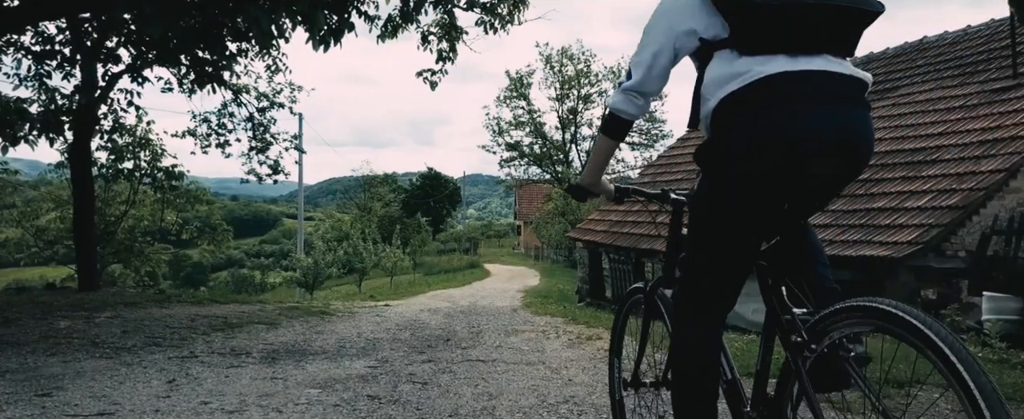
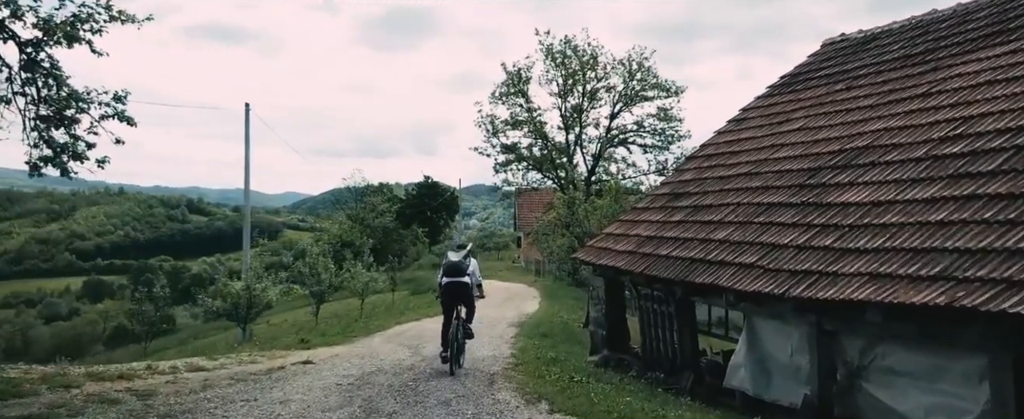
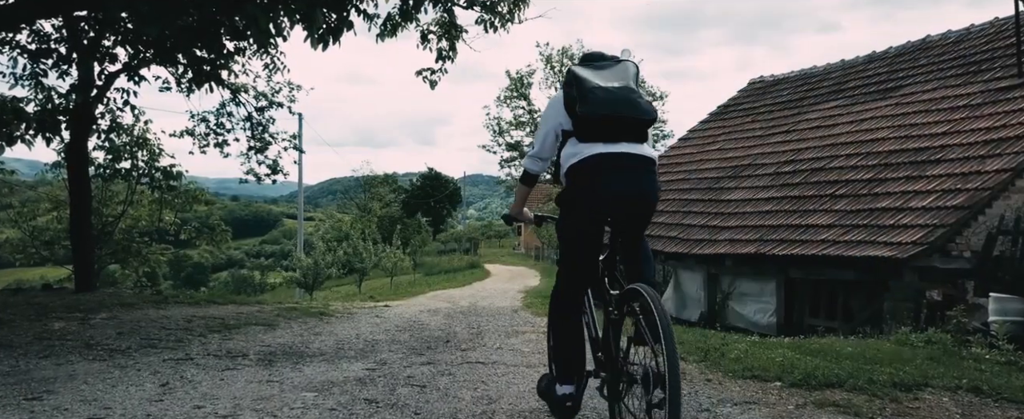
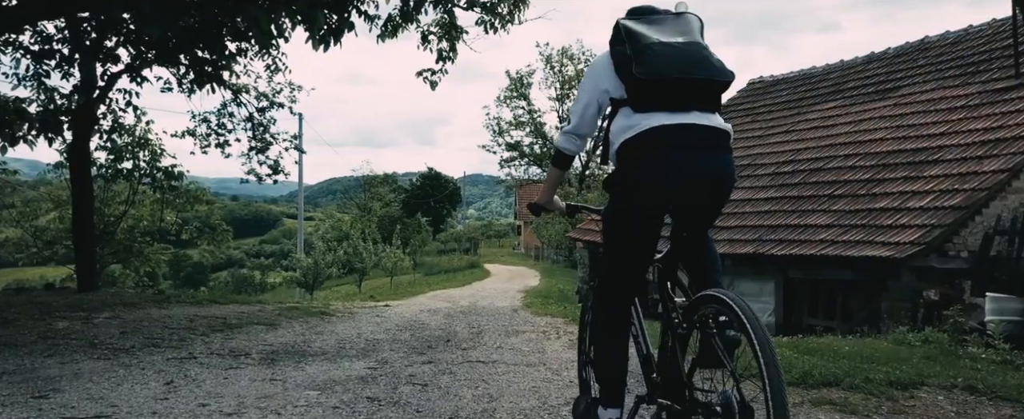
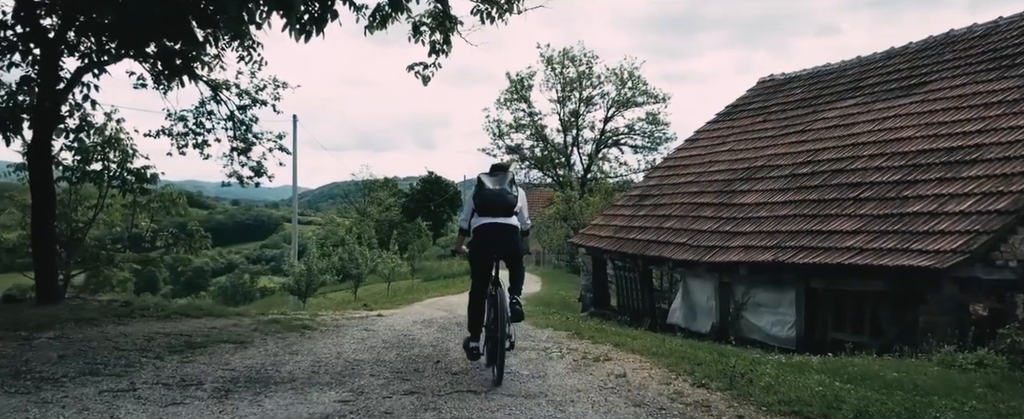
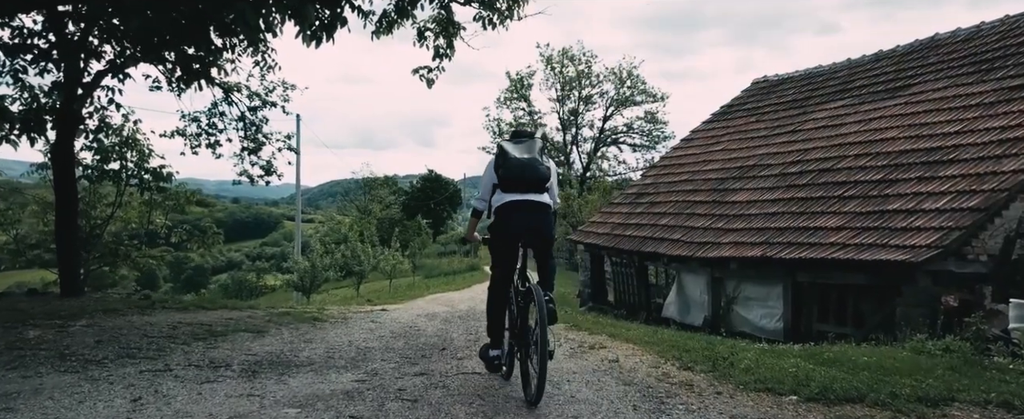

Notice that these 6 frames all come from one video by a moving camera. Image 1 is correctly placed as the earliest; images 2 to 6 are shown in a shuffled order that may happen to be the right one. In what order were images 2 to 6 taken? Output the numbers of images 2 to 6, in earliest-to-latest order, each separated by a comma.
4, 3, 6, 5, 2
